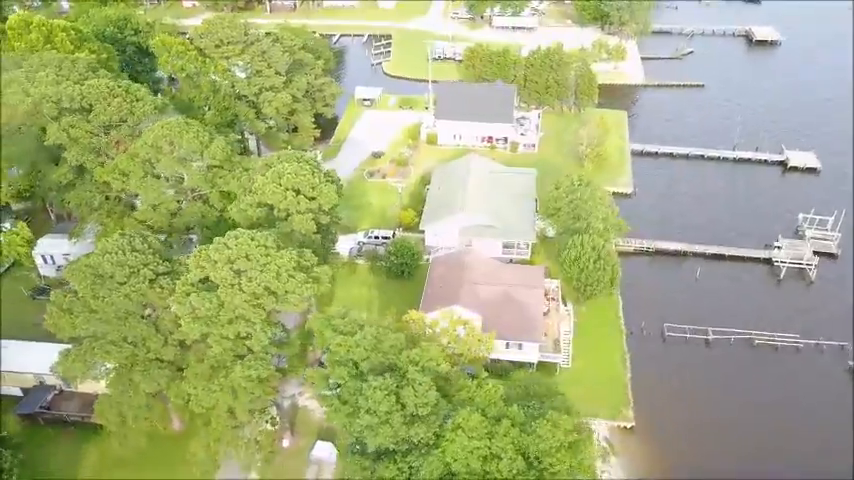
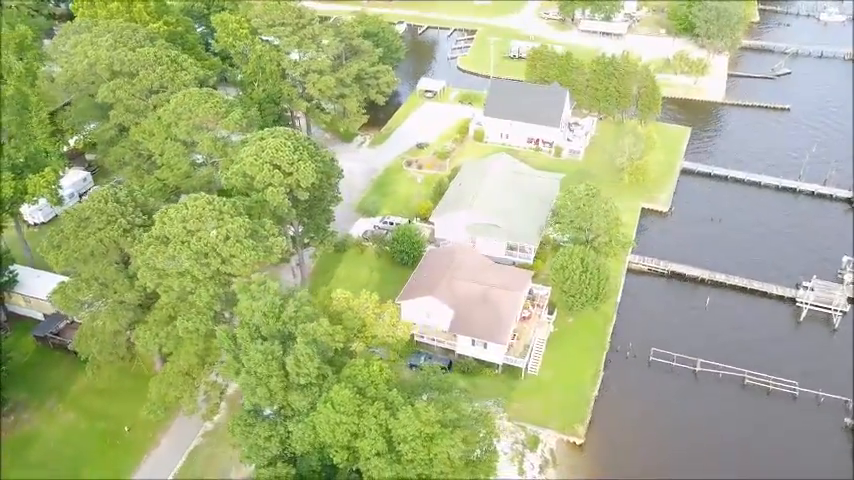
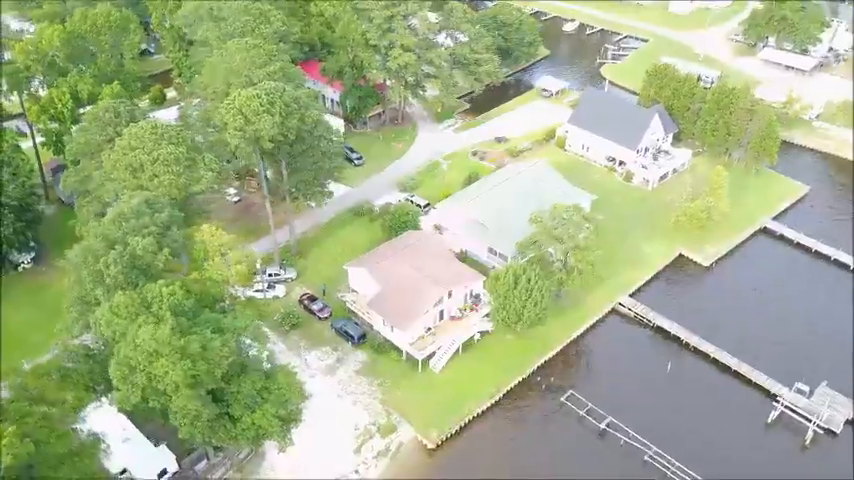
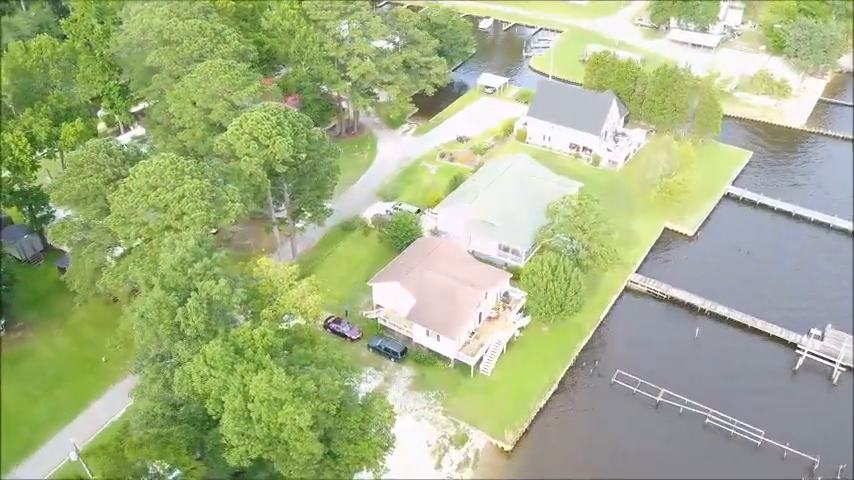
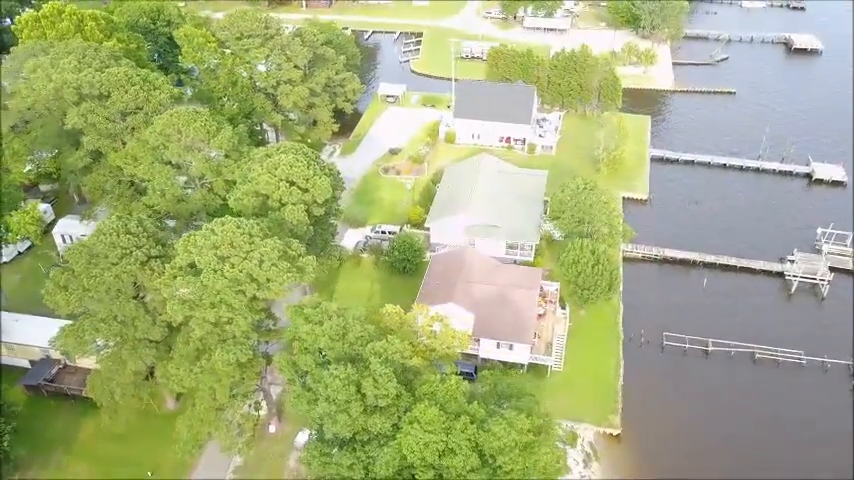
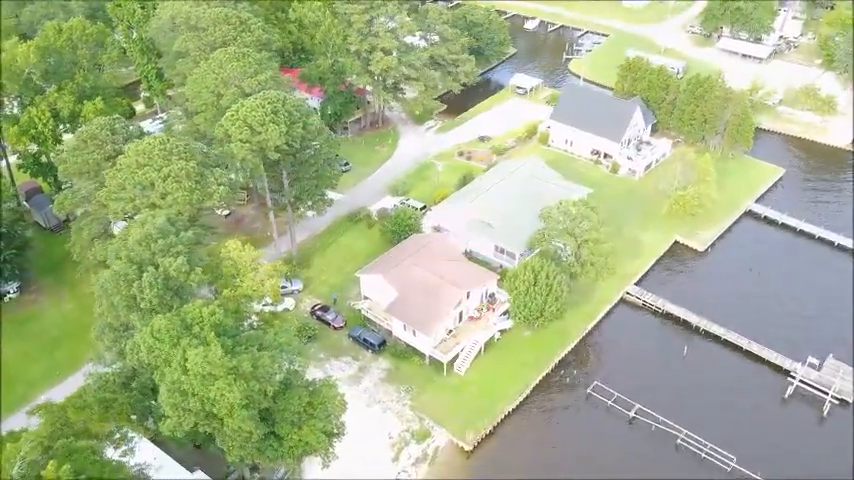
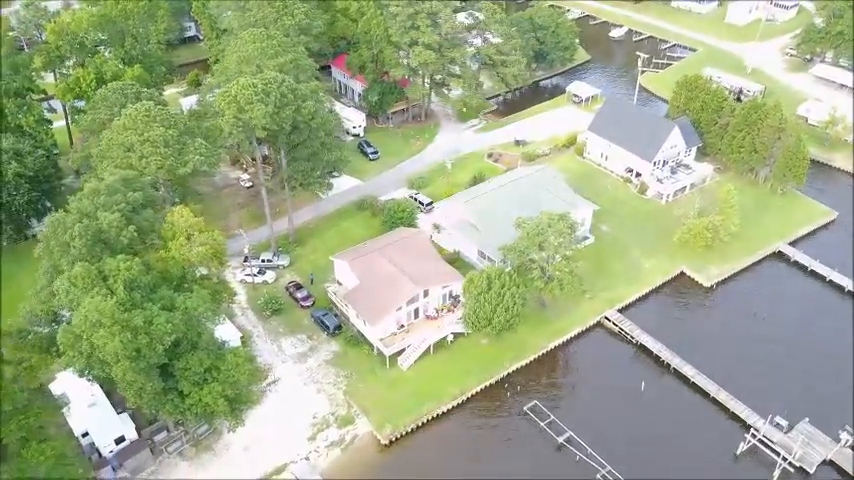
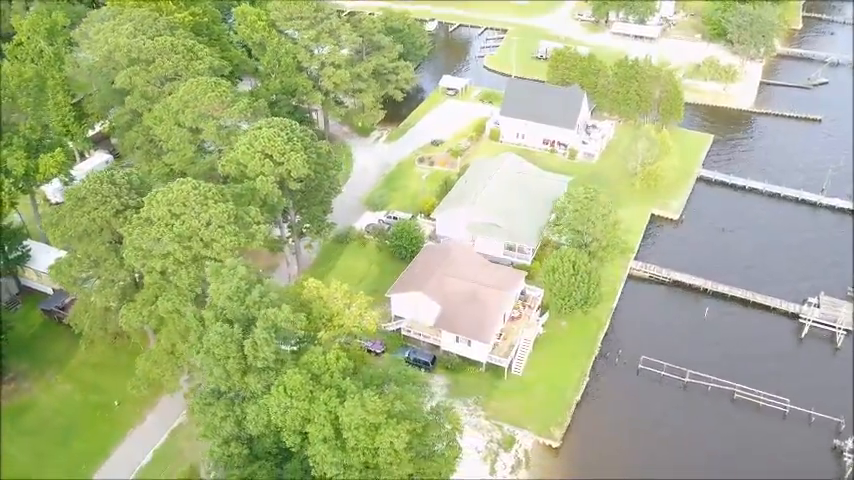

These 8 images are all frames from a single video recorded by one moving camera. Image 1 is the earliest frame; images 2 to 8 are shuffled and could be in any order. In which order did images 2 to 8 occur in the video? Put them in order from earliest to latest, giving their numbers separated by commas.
5, 2, 8, 4, 6, 3, 7
